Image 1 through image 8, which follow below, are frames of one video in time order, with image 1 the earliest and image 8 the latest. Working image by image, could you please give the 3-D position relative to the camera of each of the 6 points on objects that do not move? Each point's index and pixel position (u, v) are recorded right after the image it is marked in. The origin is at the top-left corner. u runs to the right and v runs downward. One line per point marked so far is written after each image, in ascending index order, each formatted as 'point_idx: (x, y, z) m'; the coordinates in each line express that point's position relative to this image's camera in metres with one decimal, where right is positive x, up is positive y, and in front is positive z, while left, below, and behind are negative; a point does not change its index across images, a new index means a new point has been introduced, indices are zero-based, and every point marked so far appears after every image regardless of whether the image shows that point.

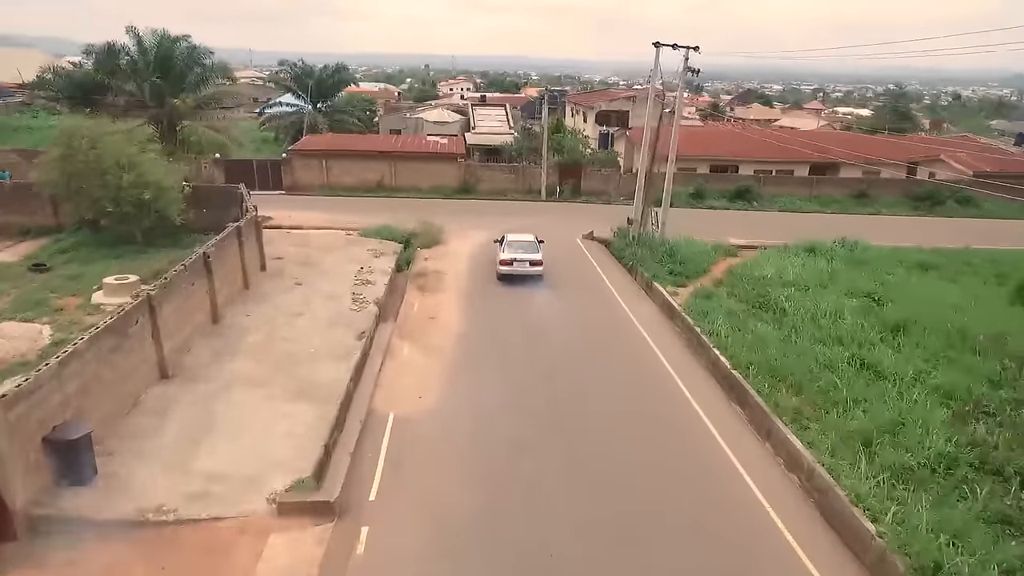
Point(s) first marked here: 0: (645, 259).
0: (+4.3, +0.9, +19.8) m
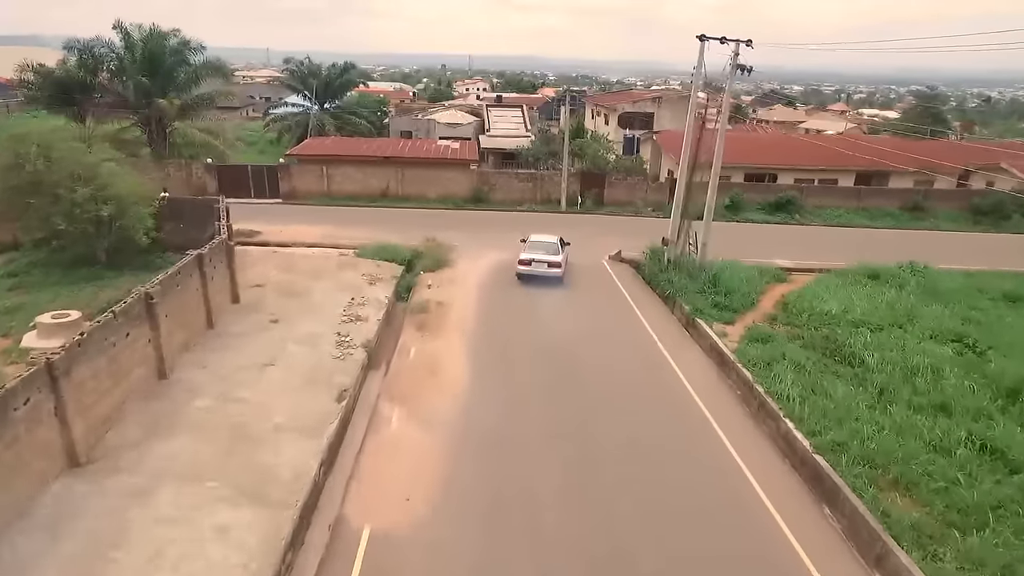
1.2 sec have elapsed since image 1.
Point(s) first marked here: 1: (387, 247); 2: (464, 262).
0: (+4.8, -0.1, +17.0) m
1: (-3.9, +1.3, +19.4) m
2: (-1.6, +0.7, +19.2) m
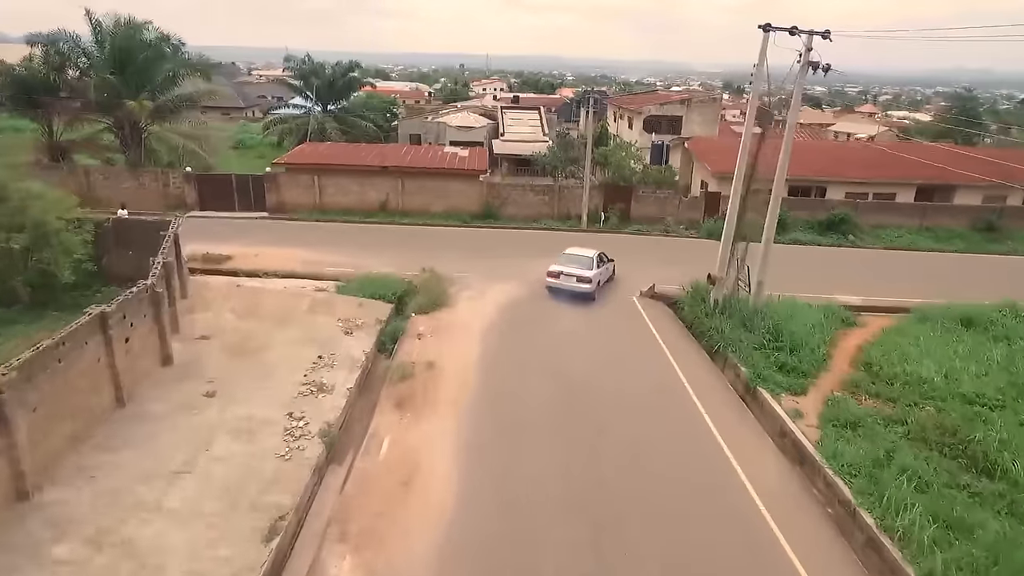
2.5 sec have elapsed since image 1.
0: (+5.1, -1.2, +13.6) m
1: (-3.6, +0.2, +16.3) m
2: (-1.3, -0.4, +15.9) m
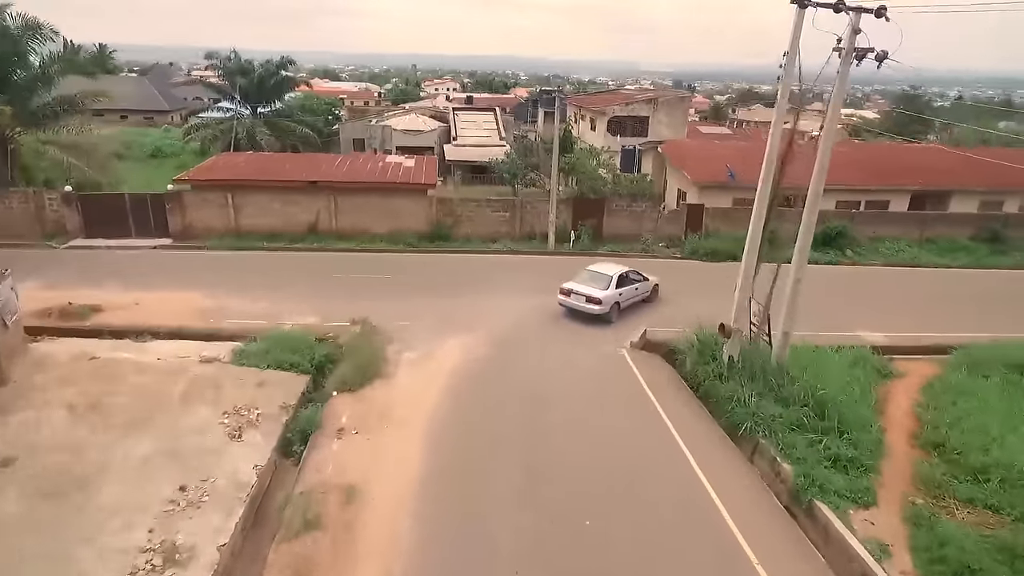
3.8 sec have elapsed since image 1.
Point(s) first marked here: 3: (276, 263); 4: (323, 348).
0: (+4.4, -2.3, +10.3) m
1: (-4.5, -1.1, +12.3) m
2: (-2.1, -1.6, +12.2) m
3: (-7.3, +0.8, +18.8) m
4: (-3.8, -1.2, +12.2) m
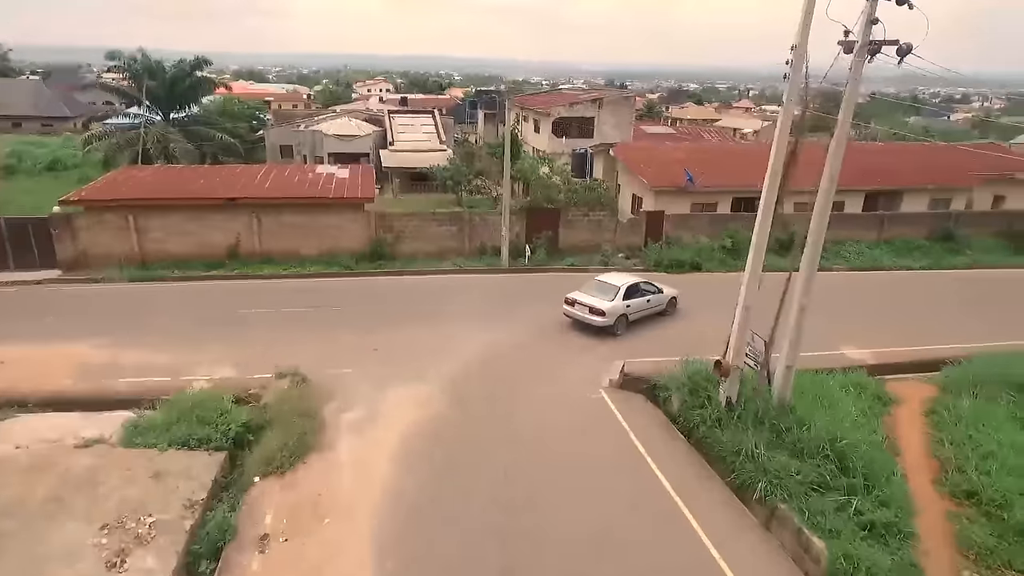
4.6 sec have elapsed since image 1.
0: (+3.9, -2.8, +8.8) m
1: (-5.1, -1.9, +9.9) m
2: (-2.7, -2.4, +10.0) m
3: (-8.6, -0.2, +16.1) m
4: (-4.4, -2.0, +9.9) m
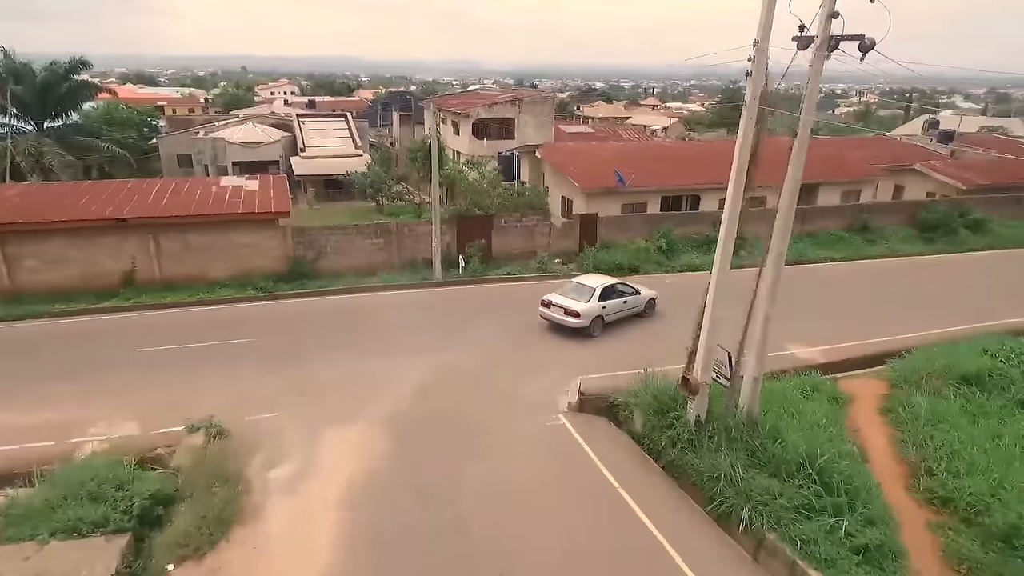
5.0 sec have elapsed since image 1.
0: (+3.5, -2.9, +8.2) m
1: (-5.6, -2.6, +8.2) m
2: (-3.3, -2.9, +8.6) m
3: (-10.0, -1.1, +13.9) m
4: (-5.0, -2.7, +8.3) m
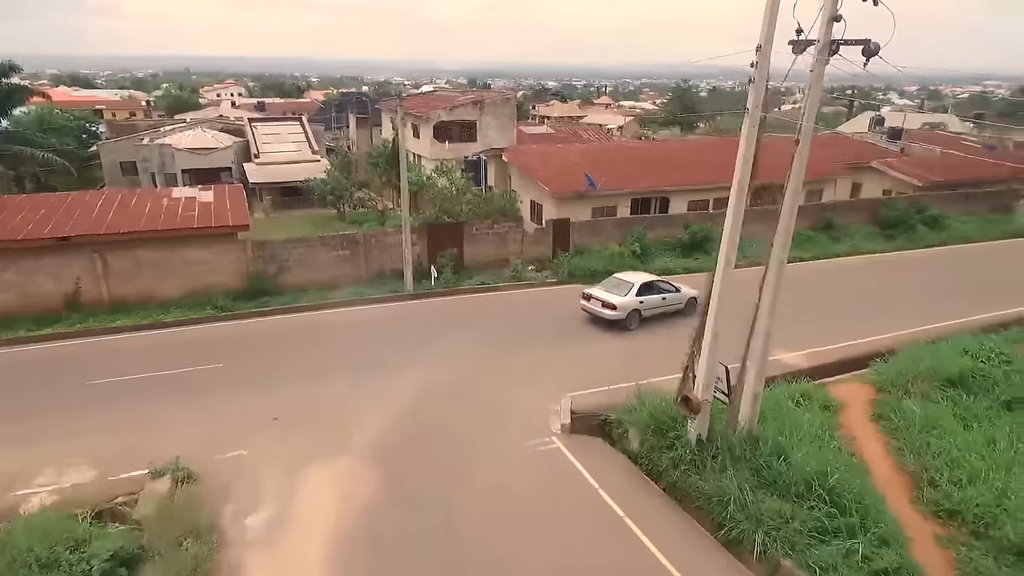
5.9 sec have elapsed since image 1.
0: (+3.5, -3.1, +7.9) m
1: (-5.6, -3.1, +7.3) m
2: (-3.2, -3.3, +7.8) m
3: (-10.3, -1.7, +12.6) m
4: (-4.9, -3.1, +7.4) m
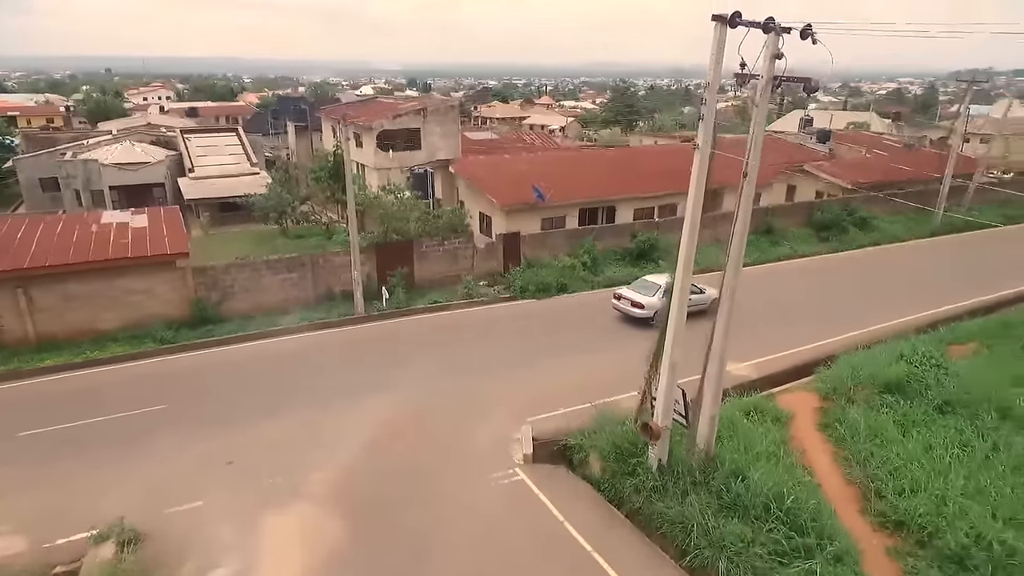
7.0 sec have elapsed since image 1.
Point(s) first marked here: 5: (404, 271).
0: (+3.1, -3.6, +8.1) m
1: (-5.9, -3.8, +6.7) m
2: (-3.6, -4.0, +7.5) m
3: (-11.1, -2.6, +11.7) m
4: (-5.2, -3.8, +6.9) m
5: (-3.3, +0.5, +19.1) m
